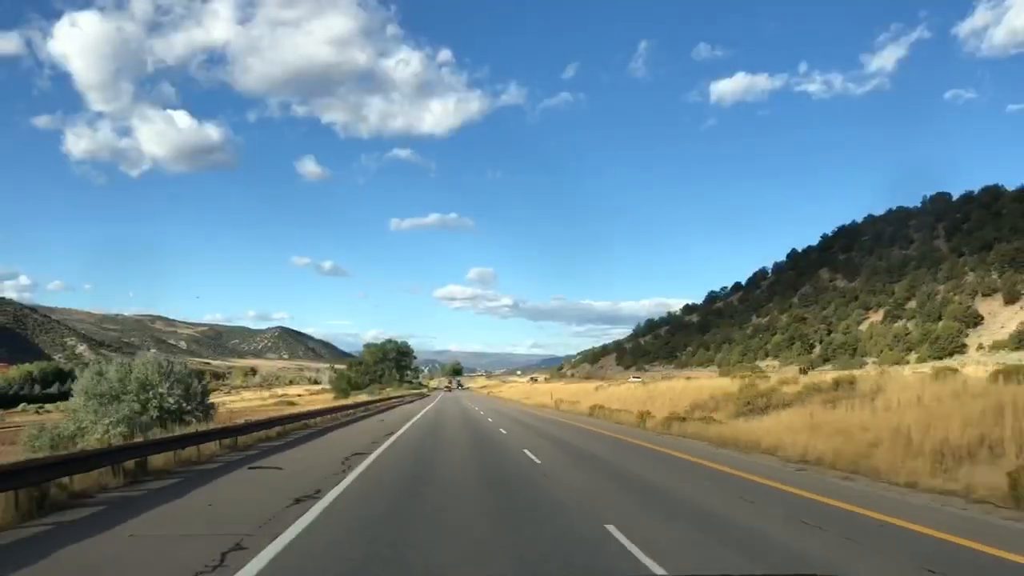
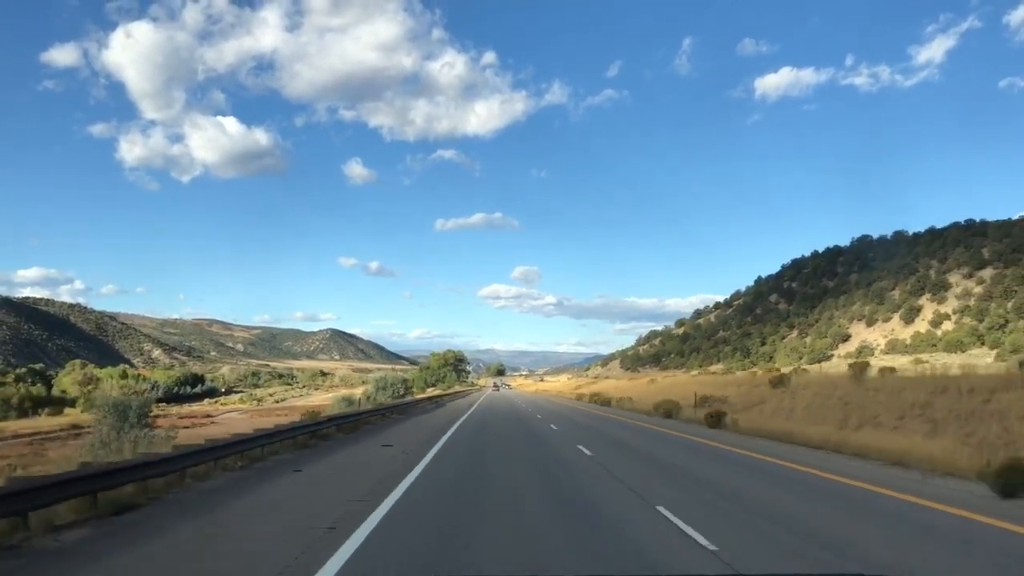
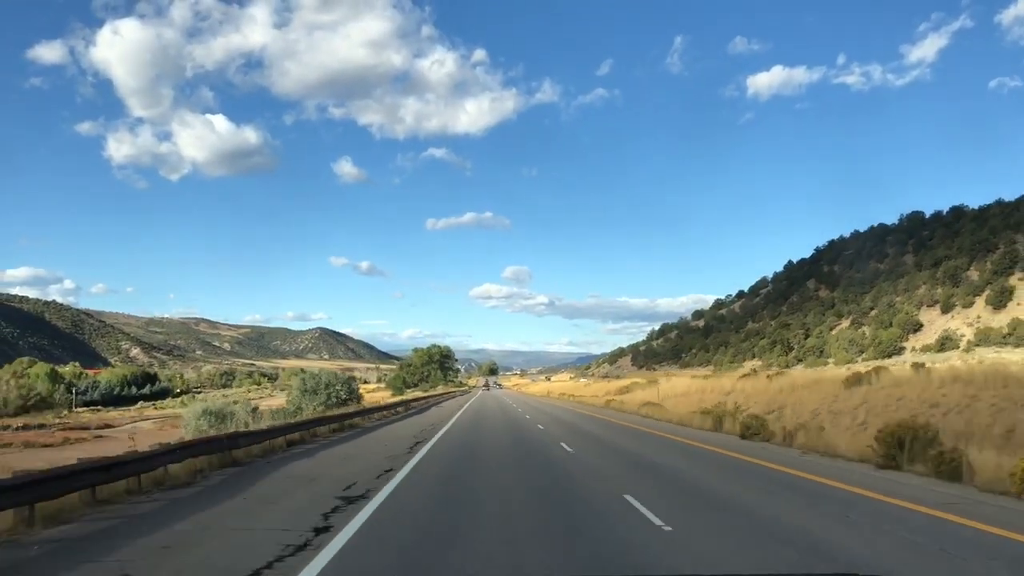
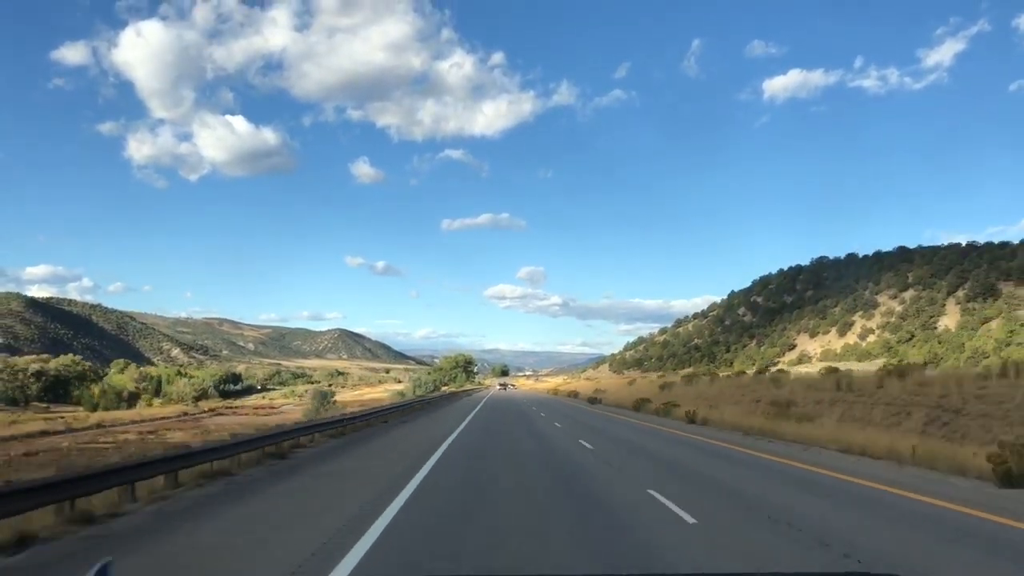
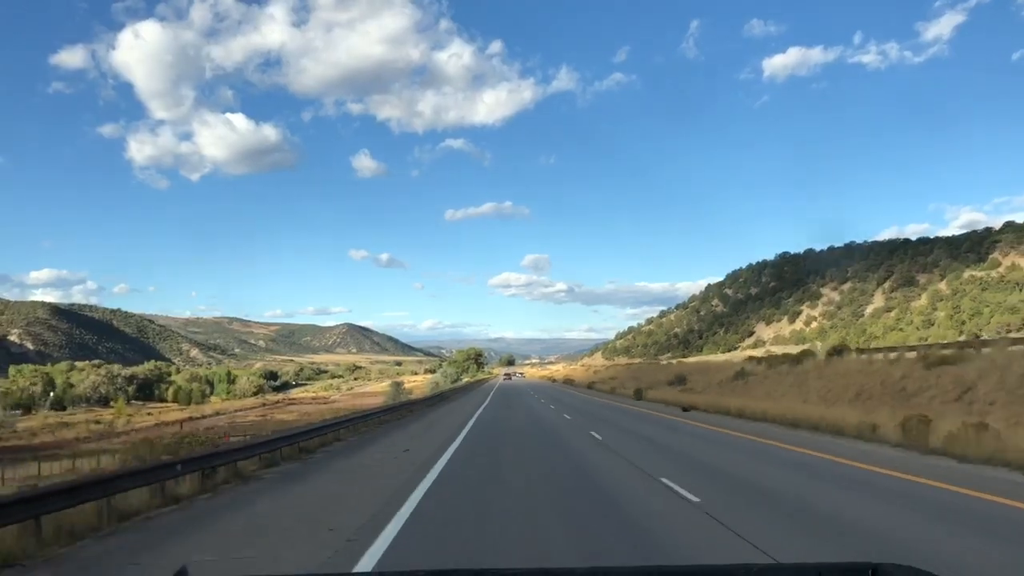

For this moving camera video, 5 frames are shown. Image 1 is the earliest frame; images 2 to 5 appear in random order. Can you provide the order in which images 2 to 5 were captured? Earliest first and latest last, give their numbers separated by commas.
3, 2, 4, 5
